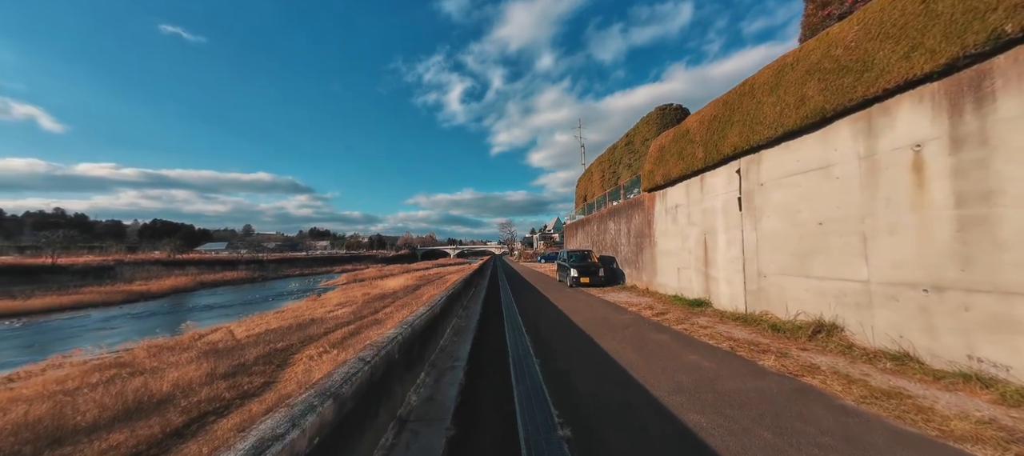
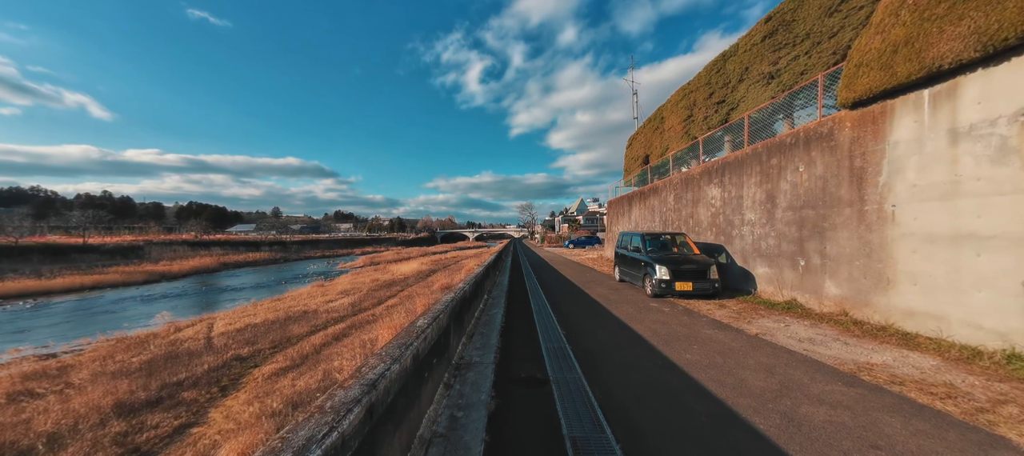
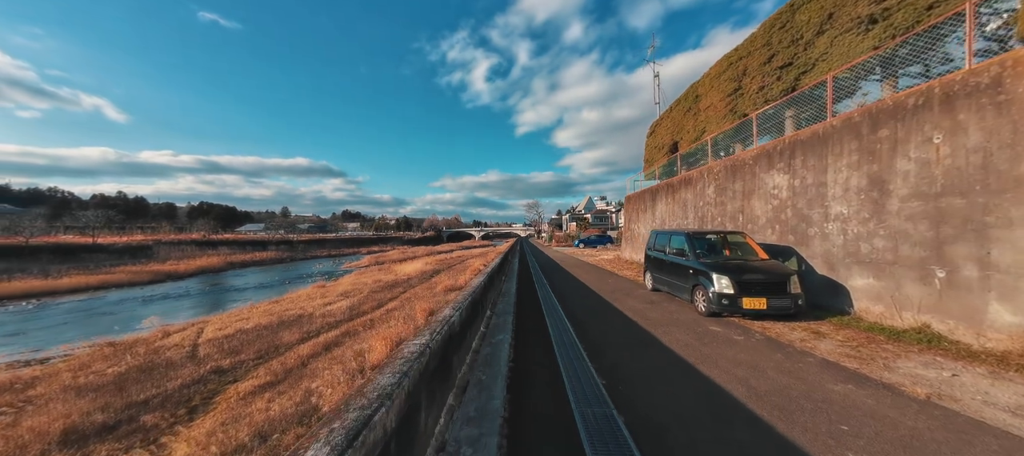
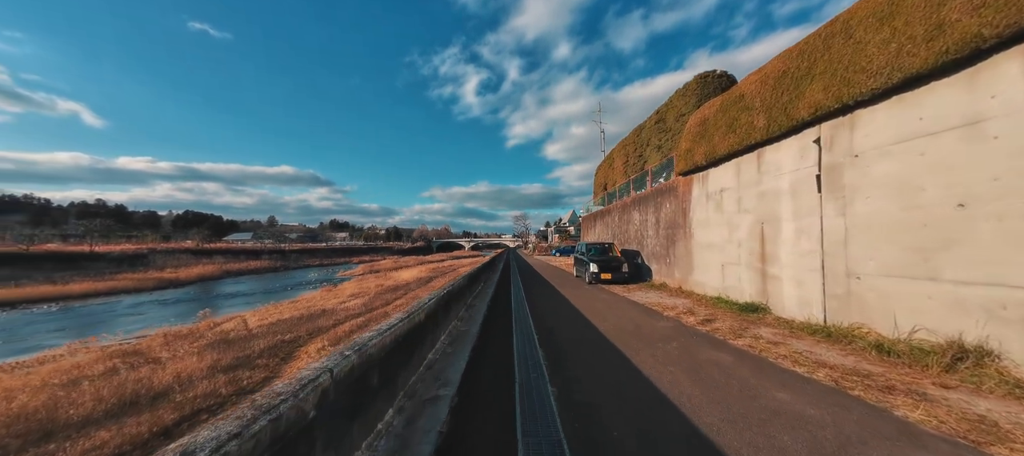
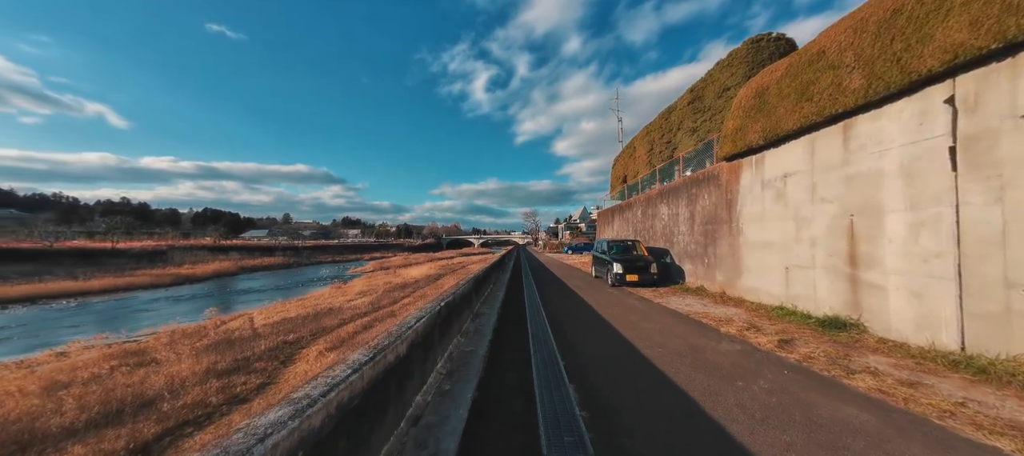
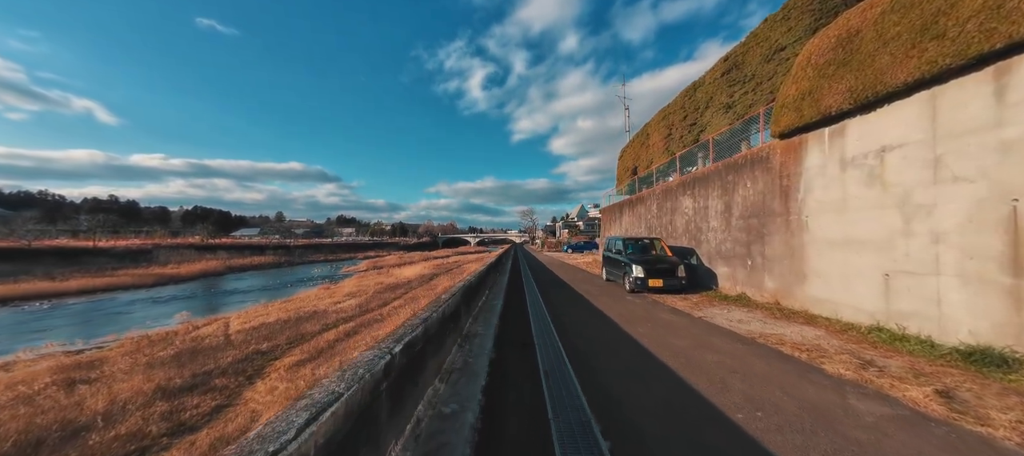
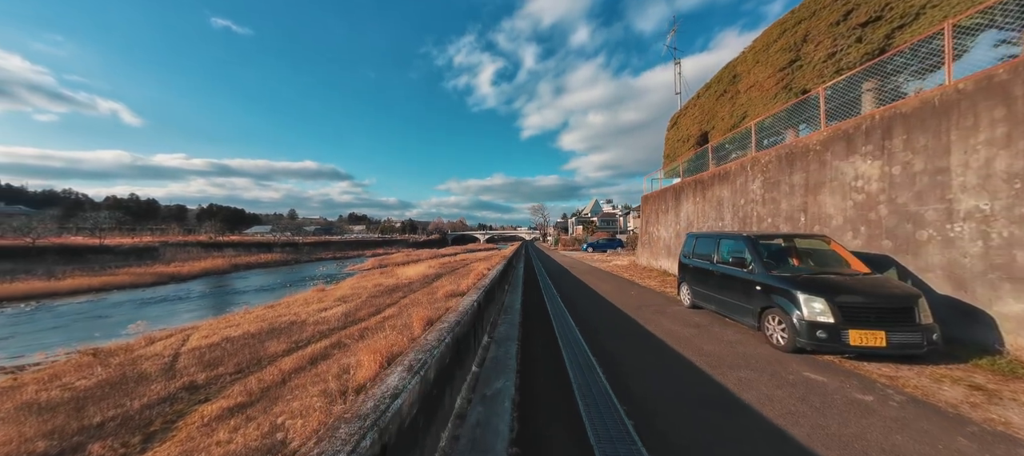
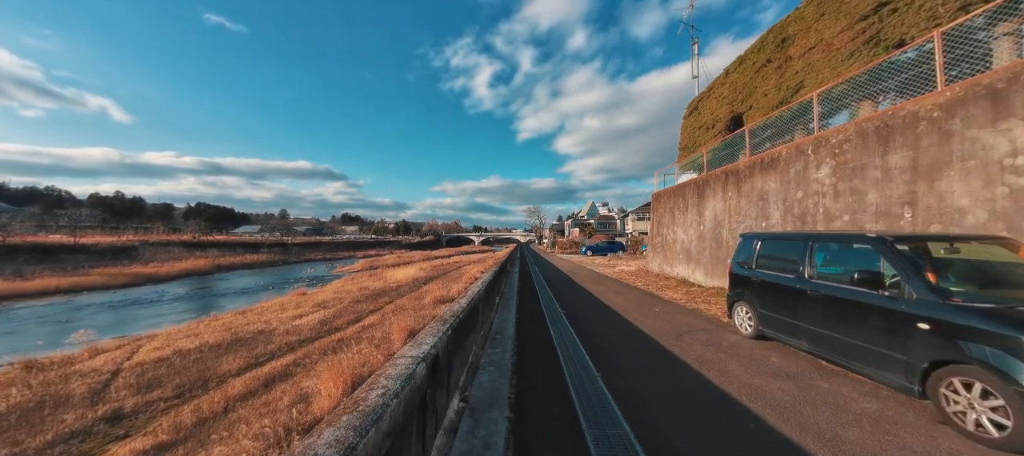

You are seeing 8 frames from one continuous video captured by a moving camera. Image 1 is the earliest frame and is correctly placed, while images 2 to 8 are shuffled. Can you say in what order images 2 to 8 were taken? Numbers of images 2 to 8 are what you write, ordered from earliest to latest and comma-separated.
4, 5, 6, 2, 3, 7, 8
